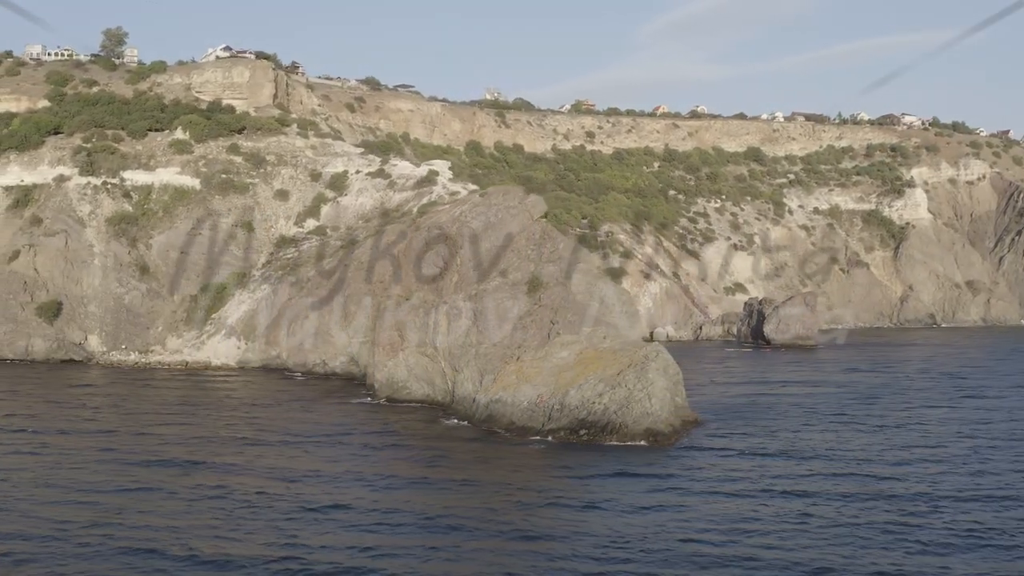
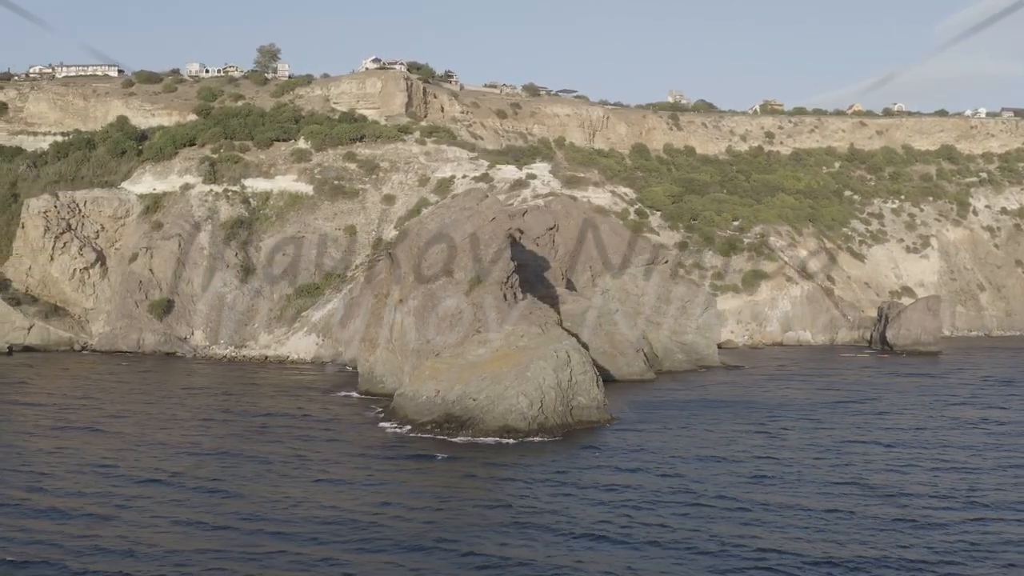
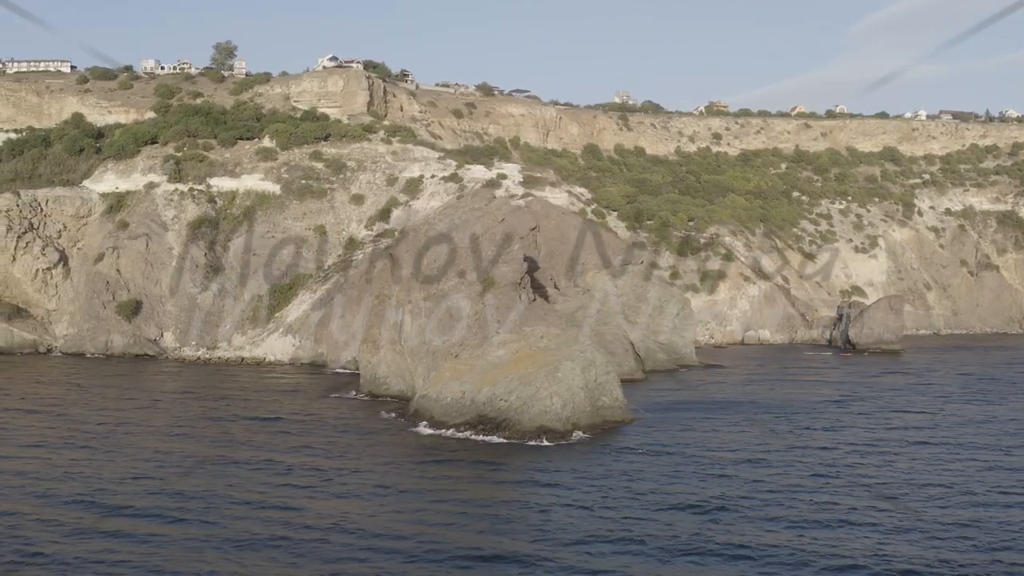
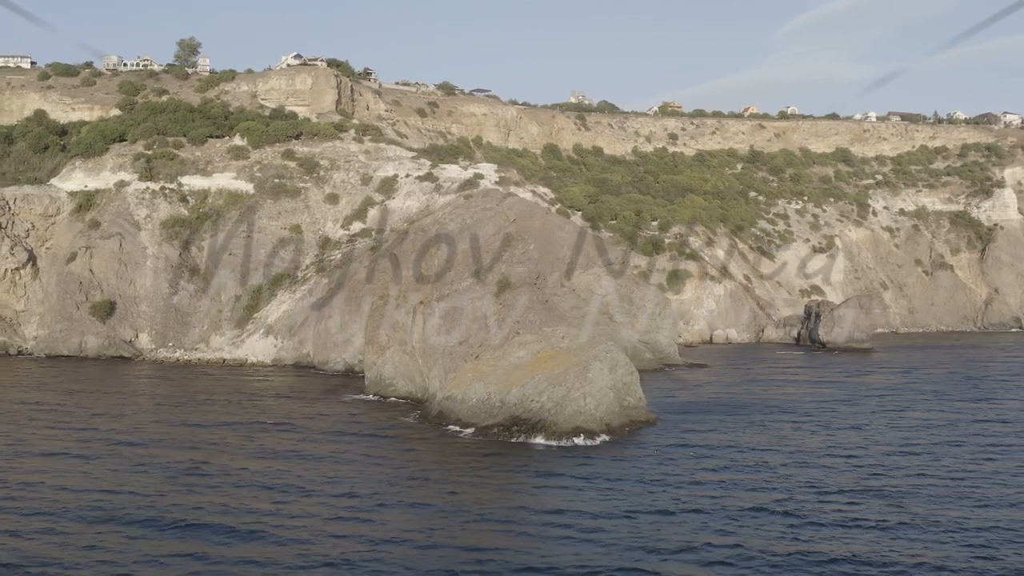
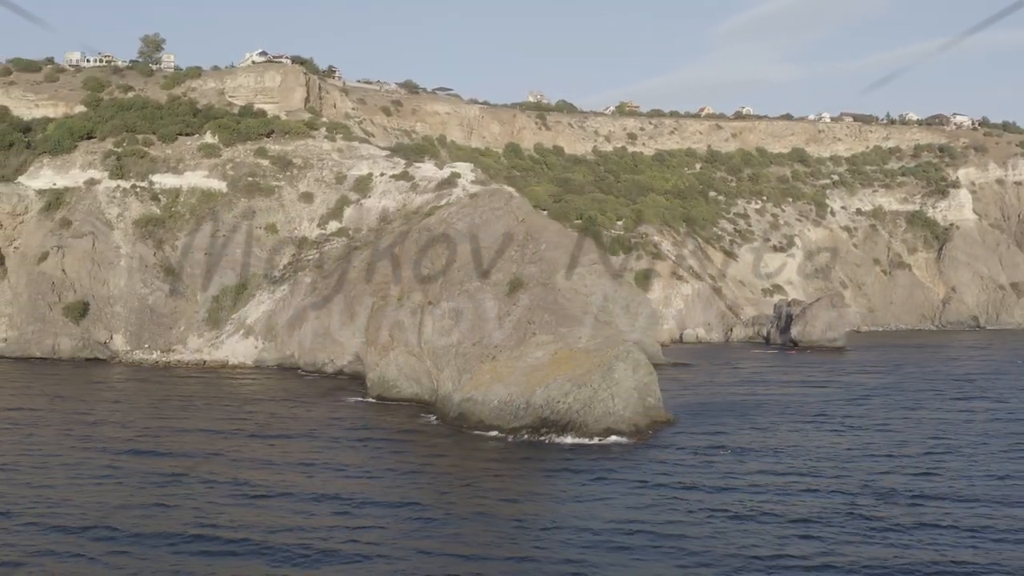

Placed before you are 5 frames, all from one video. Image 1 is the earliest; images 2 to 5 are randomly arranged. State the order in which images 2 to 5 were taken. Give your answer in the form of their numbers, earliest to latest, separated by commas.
5, 4, 3, 2
